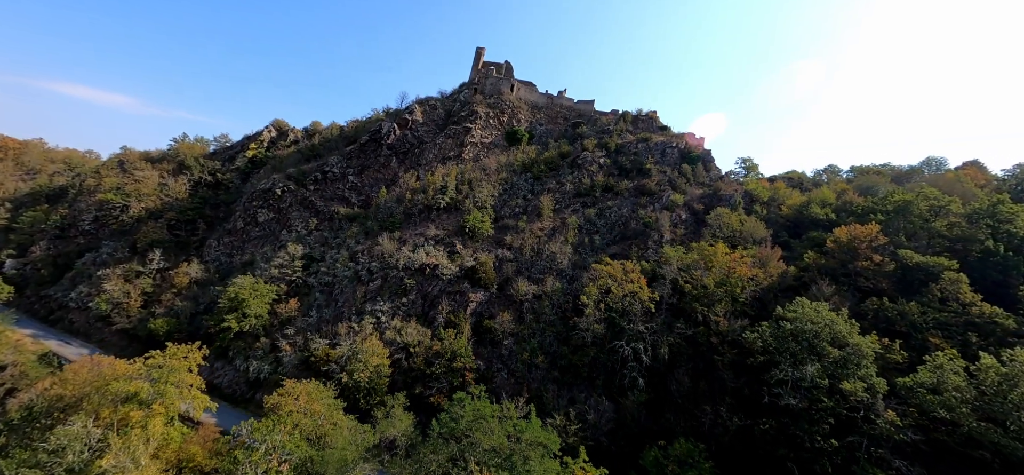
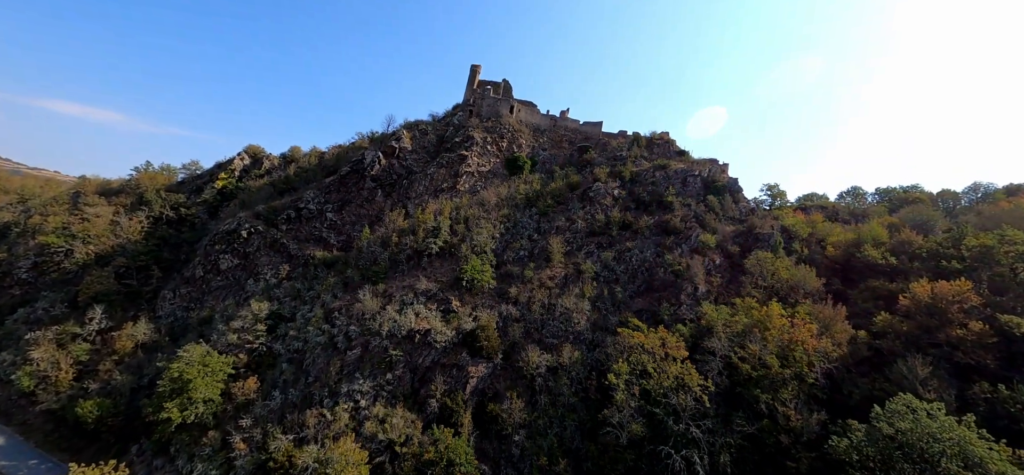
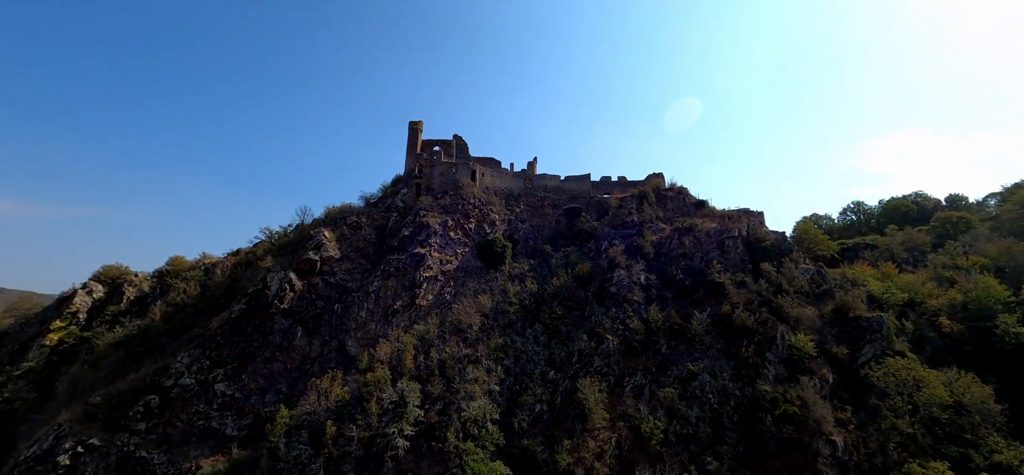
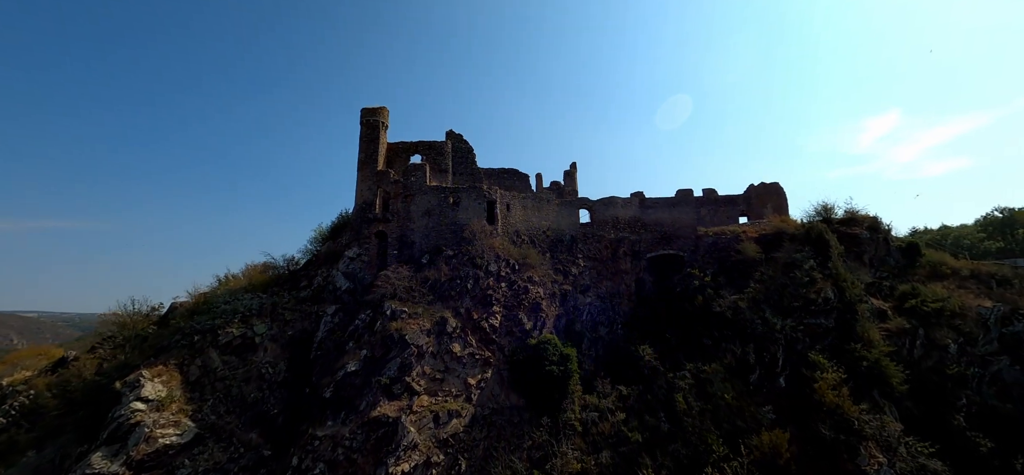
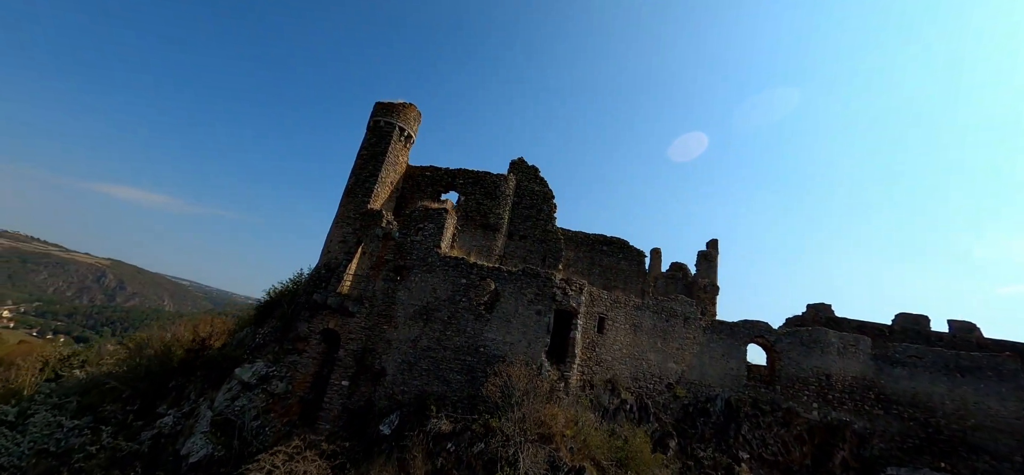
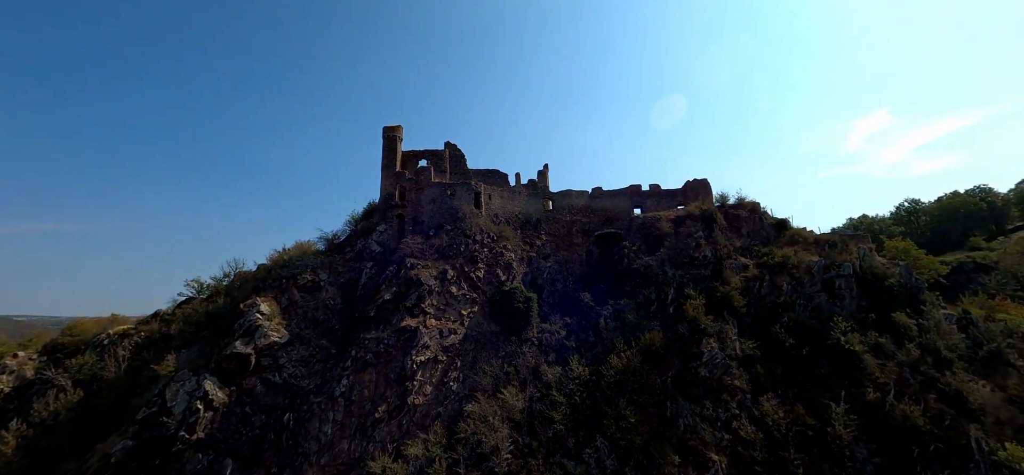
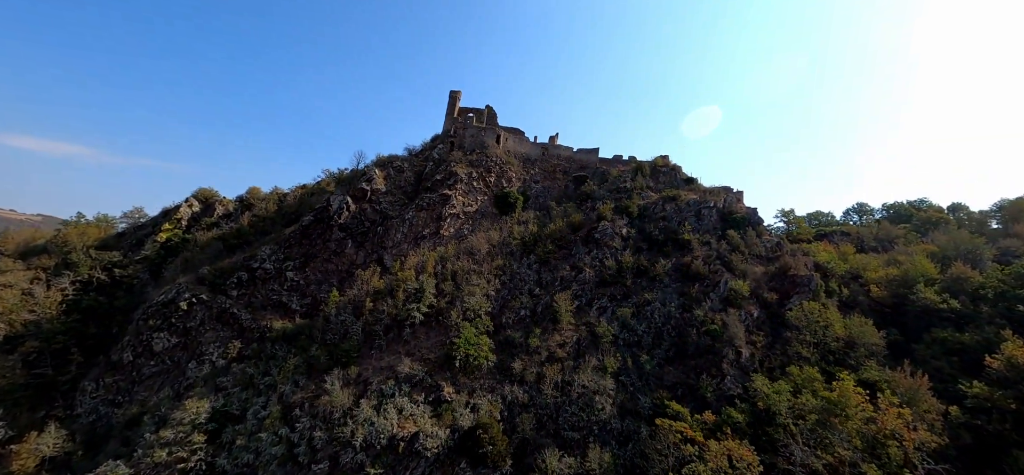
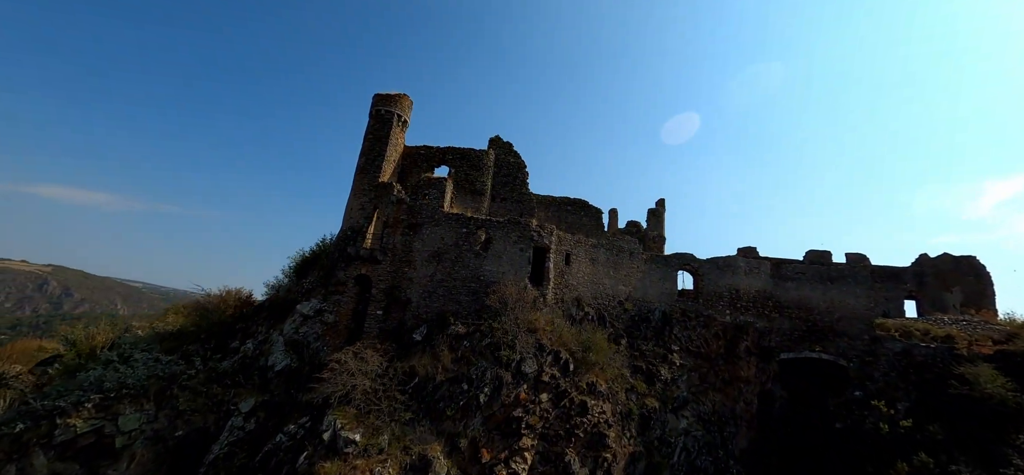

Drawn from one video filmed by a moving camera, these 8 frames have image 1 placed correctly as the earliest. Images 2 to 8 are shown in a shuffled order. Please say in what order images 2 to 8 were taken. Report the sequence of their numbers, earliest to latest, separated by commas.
2, 7, 3, 6, 4, 8, 5
